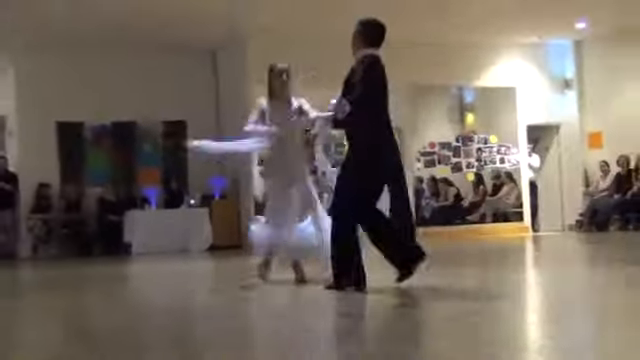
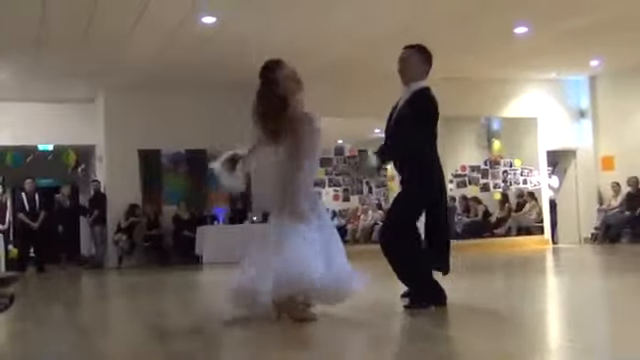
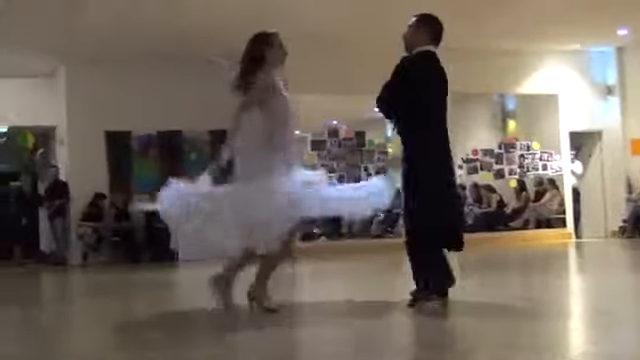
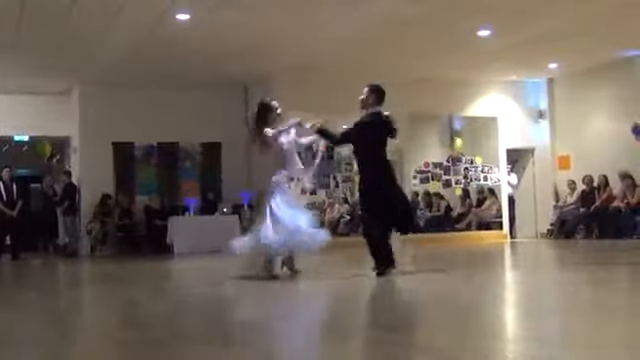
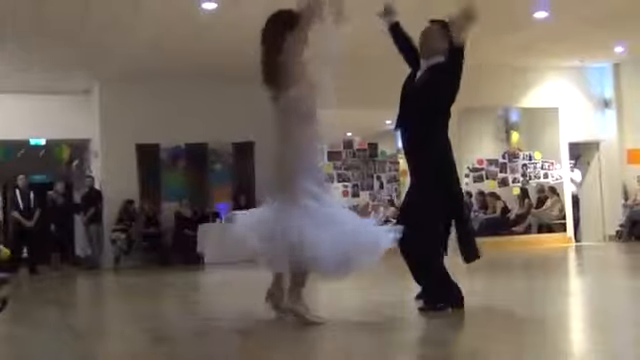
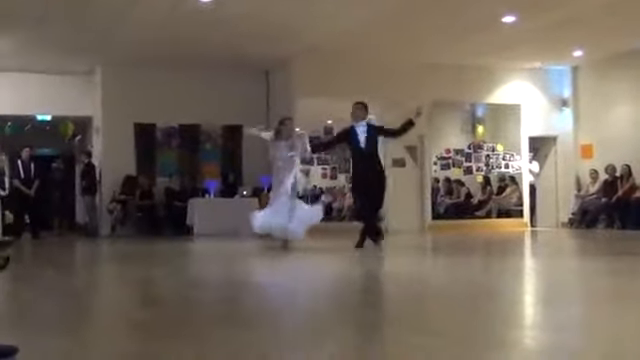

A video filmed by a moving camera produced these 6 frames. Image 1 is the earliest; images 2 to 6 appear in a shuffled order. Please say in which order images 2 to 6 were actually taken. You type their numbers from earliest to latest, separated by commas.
3, 5, 2, 4, 6
